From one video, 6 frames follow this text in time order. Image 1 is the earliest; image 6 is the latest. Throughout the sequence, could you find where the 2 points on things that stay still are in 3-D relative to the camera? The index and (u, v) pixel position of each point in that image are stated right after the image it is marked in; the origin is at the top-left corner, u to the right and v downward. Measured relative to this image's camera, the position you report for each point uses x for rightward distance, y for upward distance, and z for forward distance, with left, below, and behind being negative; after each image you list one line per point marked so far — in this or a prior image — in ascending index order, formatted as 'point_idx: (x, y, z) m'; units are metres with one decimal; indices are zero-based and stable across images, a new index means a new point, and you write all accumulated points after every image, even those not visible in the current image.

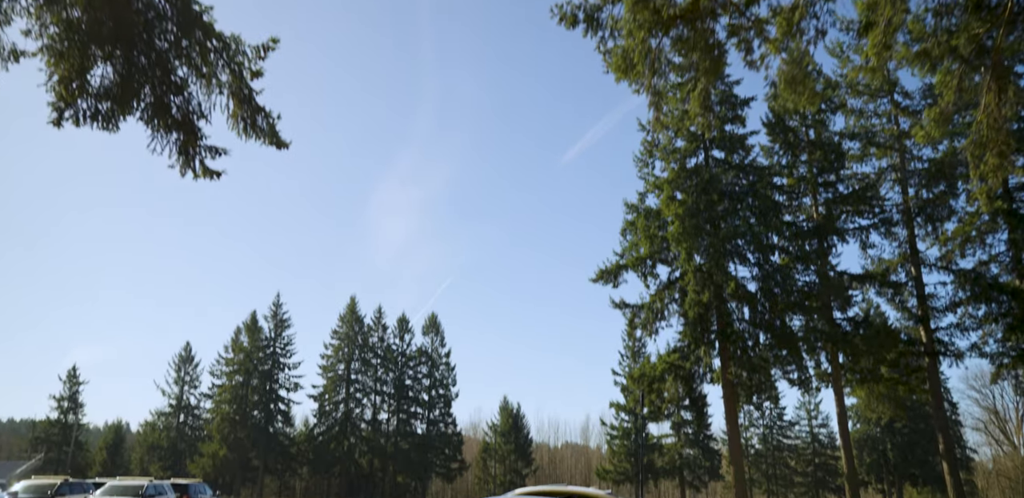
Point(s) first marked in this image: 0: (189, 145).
0: (-4.9, +1.6, +12.8) m
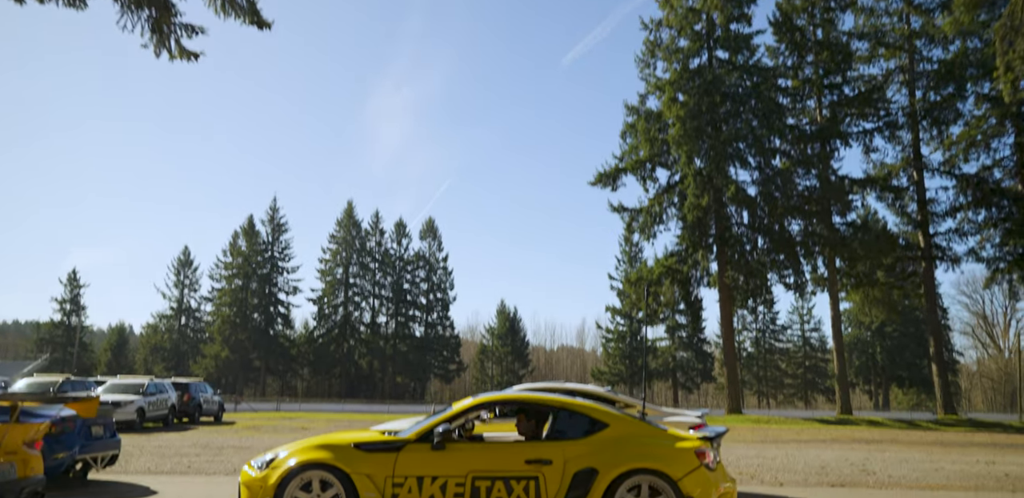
0: (-4.9, +3.2, +12.0) m
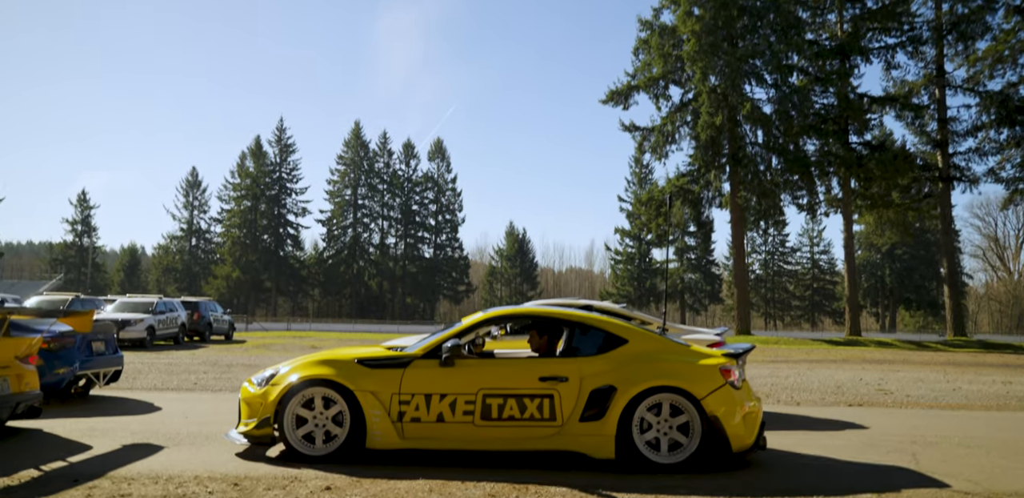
0: (-4.8, +4.4, +11.1) m
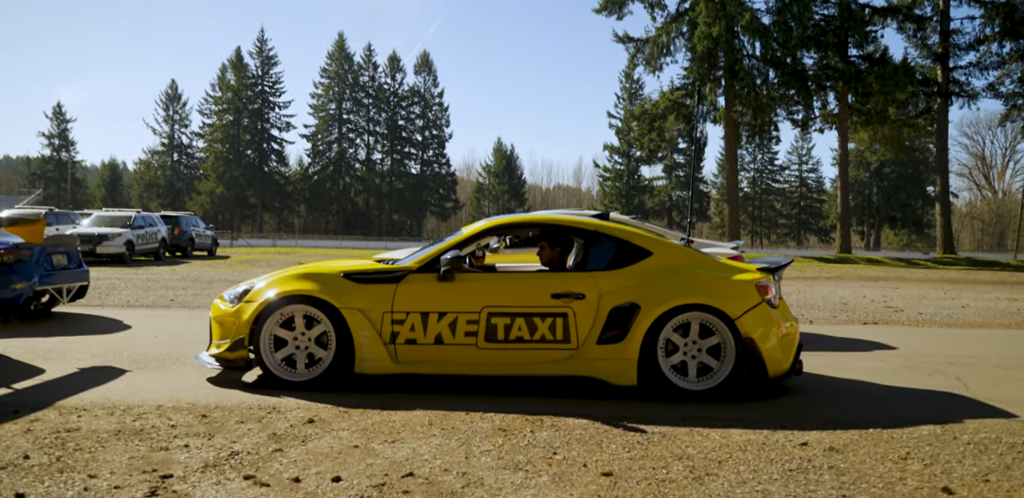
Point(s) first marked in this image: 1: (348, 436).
0: (-4.7, +5.5, +9.6) m
1: (-0.9, -1.1, +4.7) m
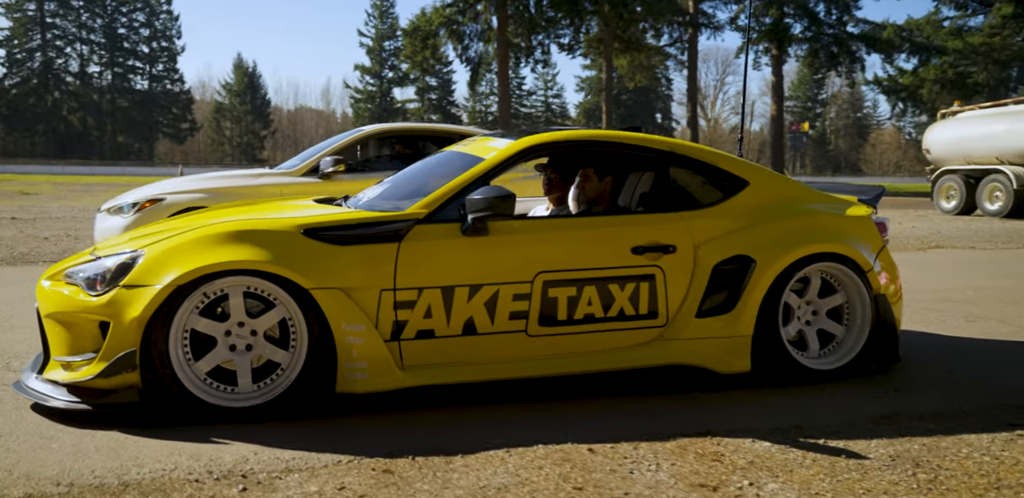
0: (-5.3, +6.0, +5.3) m
1: (-0.1, -0.9, +2.4) m
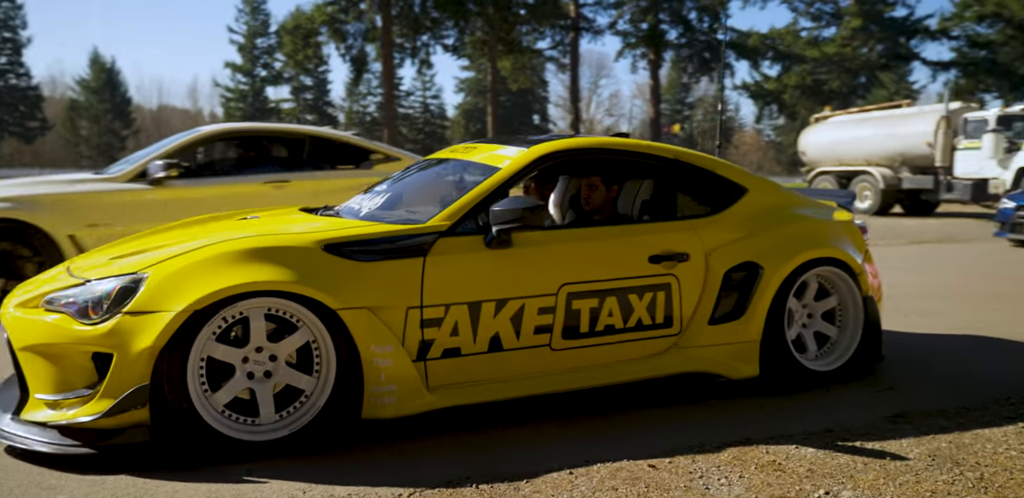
0: (-5.4, +5.9, +4.4) m
1: (+0.2, -0.9, +2.3) m
